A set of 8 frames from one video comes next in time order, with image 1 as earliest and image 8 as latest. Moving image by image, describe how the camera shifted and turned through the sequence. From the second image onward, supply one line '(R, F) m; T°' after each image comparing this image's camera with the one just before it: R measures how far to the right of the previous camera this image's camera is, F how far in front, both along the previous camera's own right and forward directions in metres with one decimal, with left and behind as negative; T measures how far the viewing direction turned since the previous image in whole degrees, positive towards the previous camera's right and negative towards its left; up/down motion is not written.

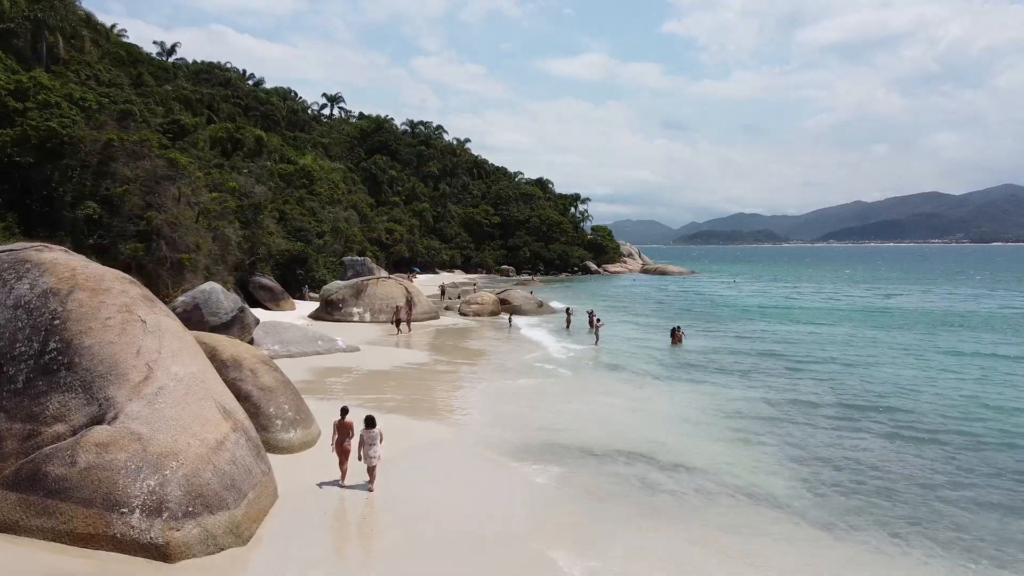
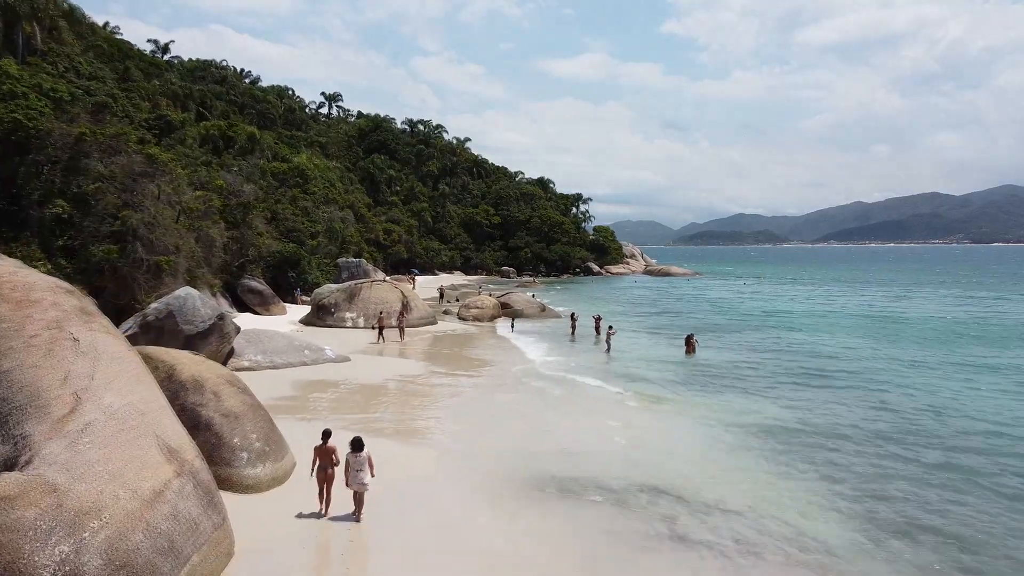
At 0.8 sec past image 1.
(-0.1, +1.3) m; 0°
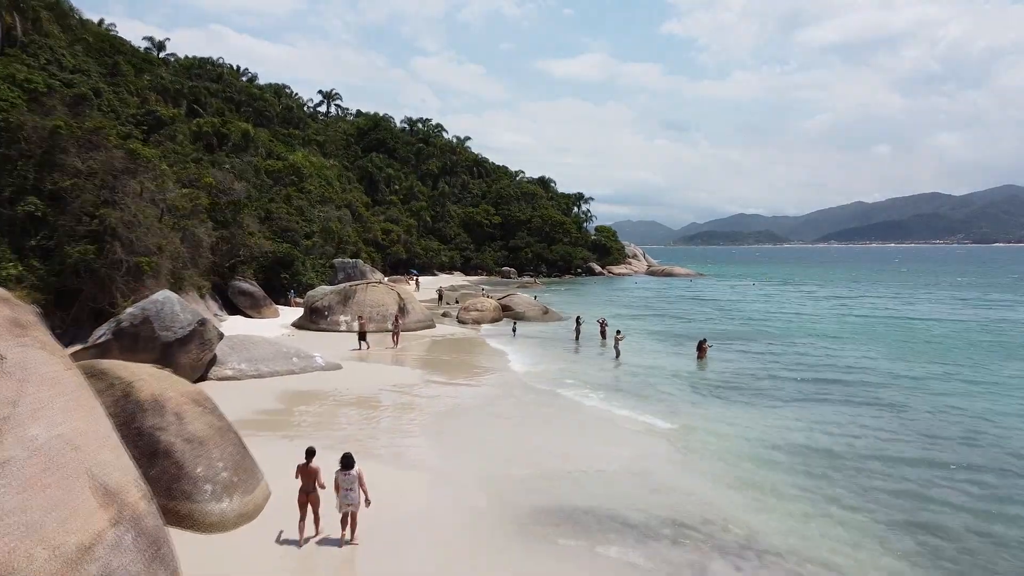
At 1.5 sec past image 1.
(-0.1, +1.0) m; 0°
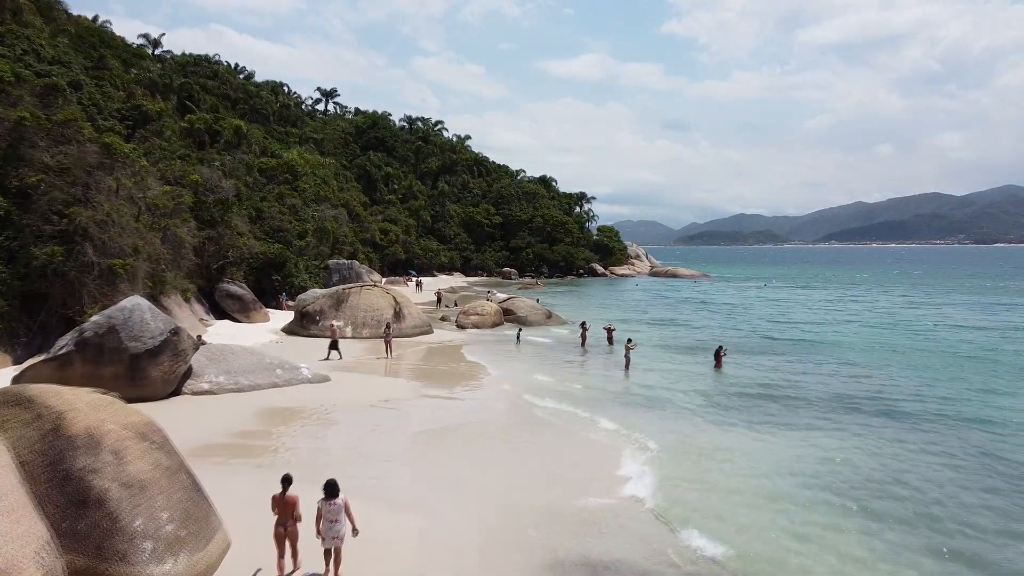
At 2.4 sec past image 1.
(-0.1, +1.2) m; 0°
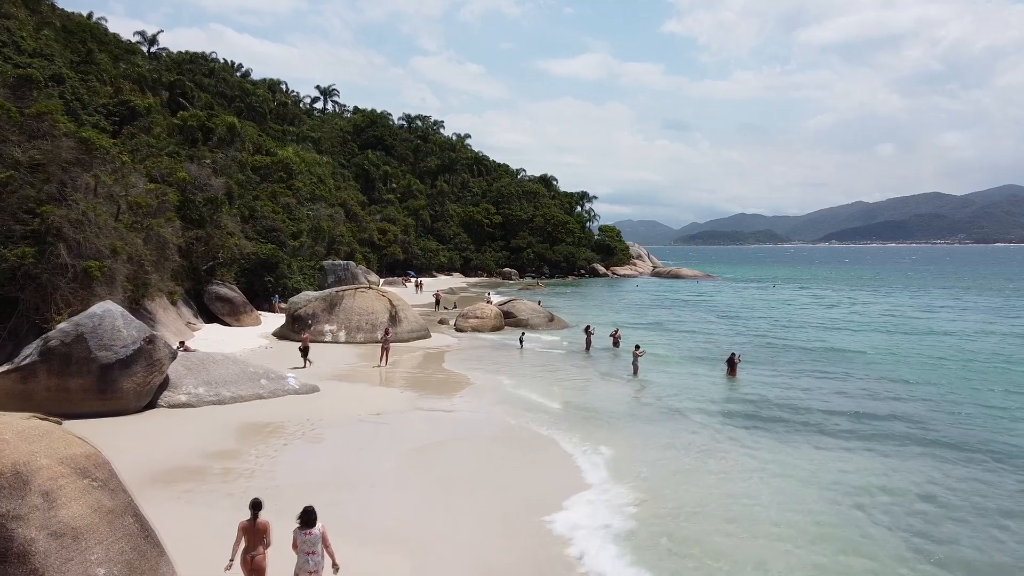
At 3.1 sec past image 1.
(0.0, +1.0) m; 0°
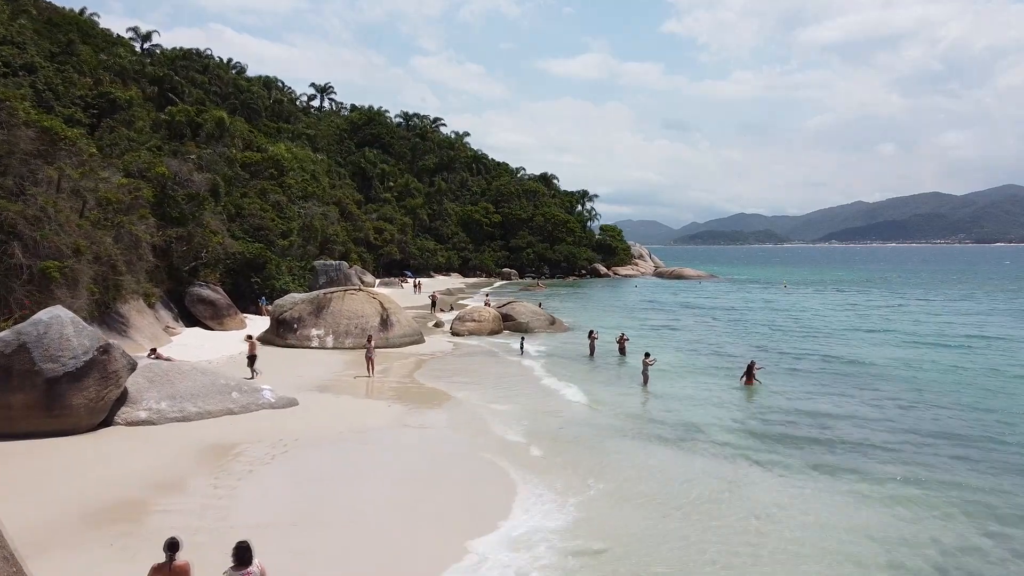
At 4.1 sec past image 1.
(0.0, +1.3) m; 0°
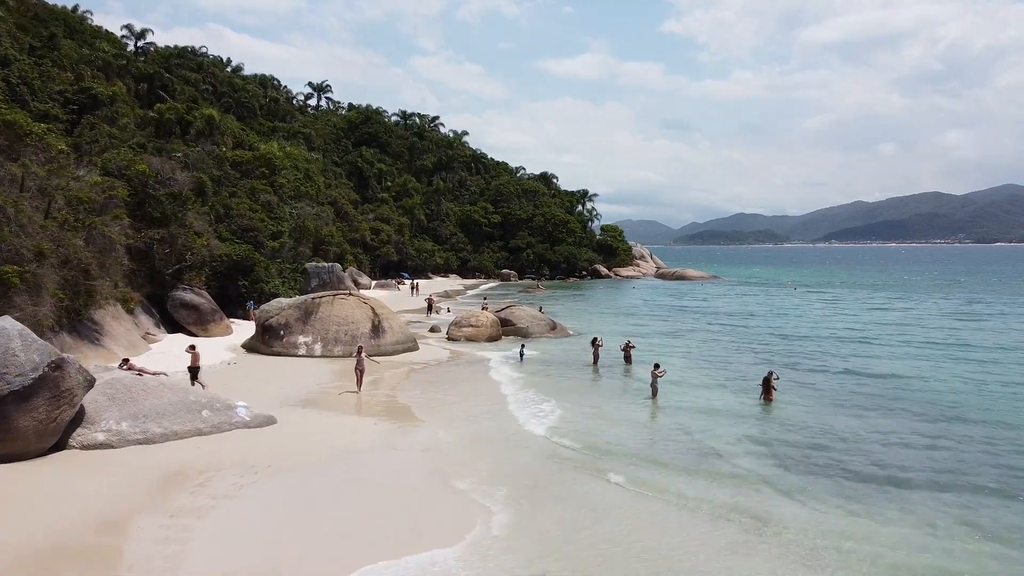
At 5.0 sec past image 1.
(0.0, +1.1) m; 0°
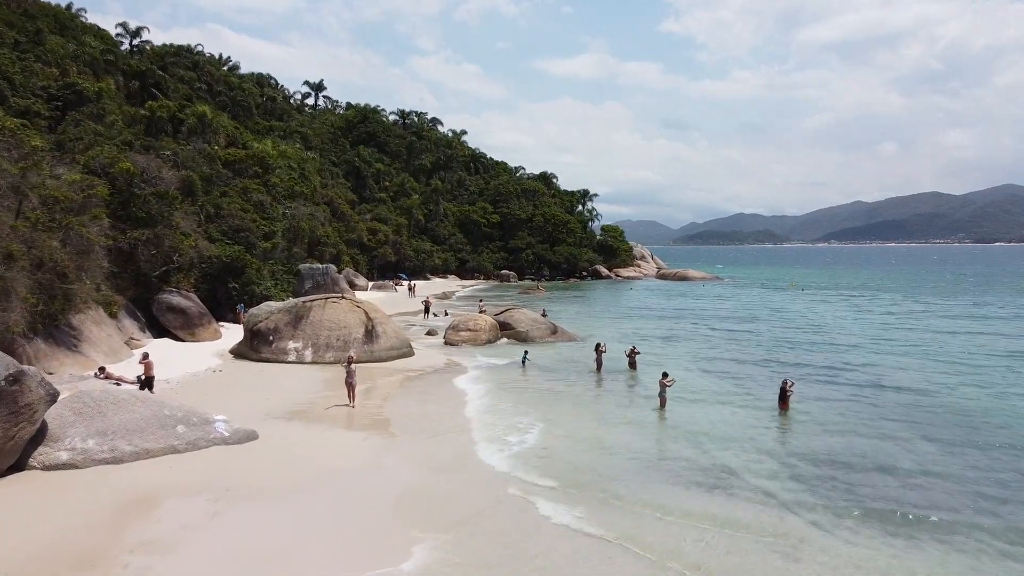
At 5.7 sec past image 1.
(0.0, +0.8) m; 0°
